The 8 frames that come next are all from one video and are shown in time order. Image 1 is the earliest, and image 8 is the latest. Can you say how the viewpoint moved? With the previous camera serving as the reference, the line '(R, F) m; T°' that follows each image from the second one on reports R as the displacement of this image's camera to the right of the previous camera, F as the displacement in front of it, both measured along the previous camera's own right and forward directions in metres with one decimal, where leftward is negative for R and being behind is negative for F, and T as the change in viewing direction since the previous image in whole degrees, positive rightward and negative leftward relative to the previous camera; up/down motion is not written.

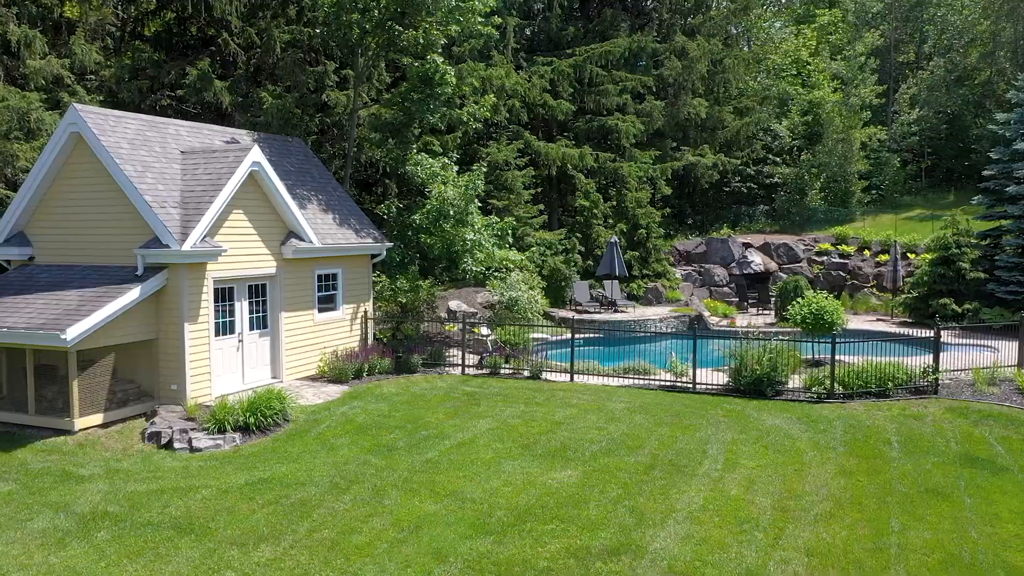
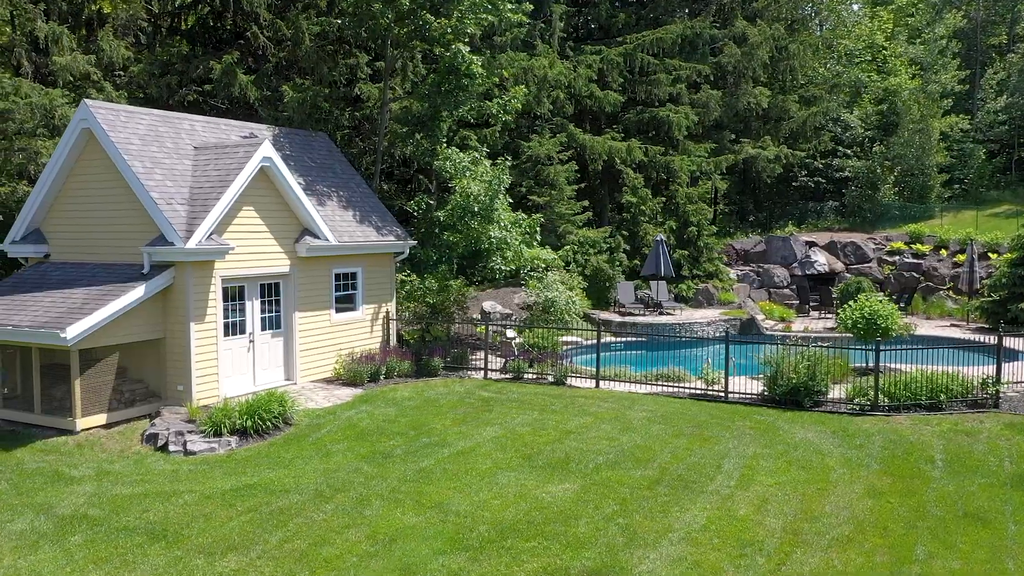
(+1.7, +0.9) m; -7°
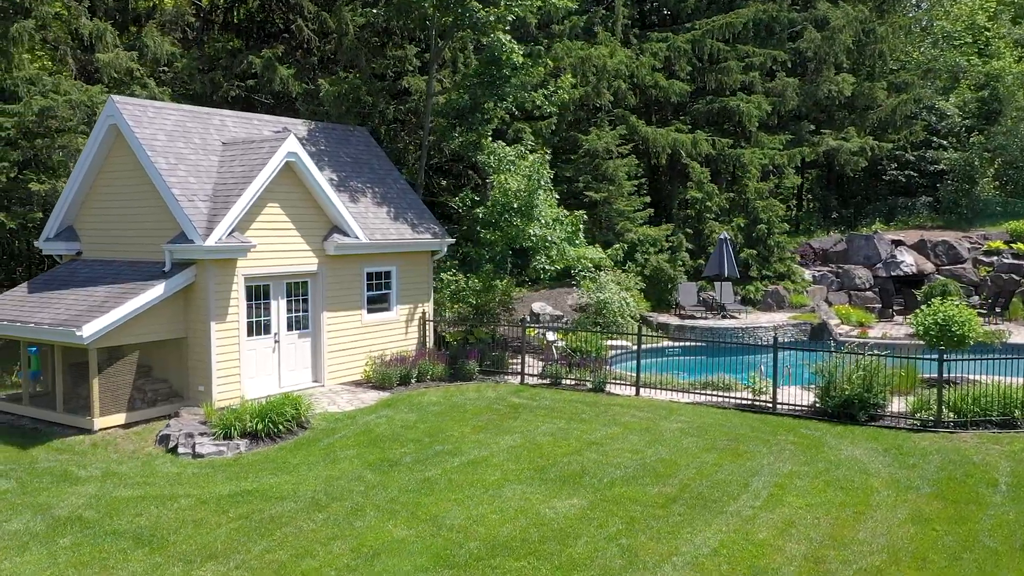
(+1.7, +1.0) m; -7°
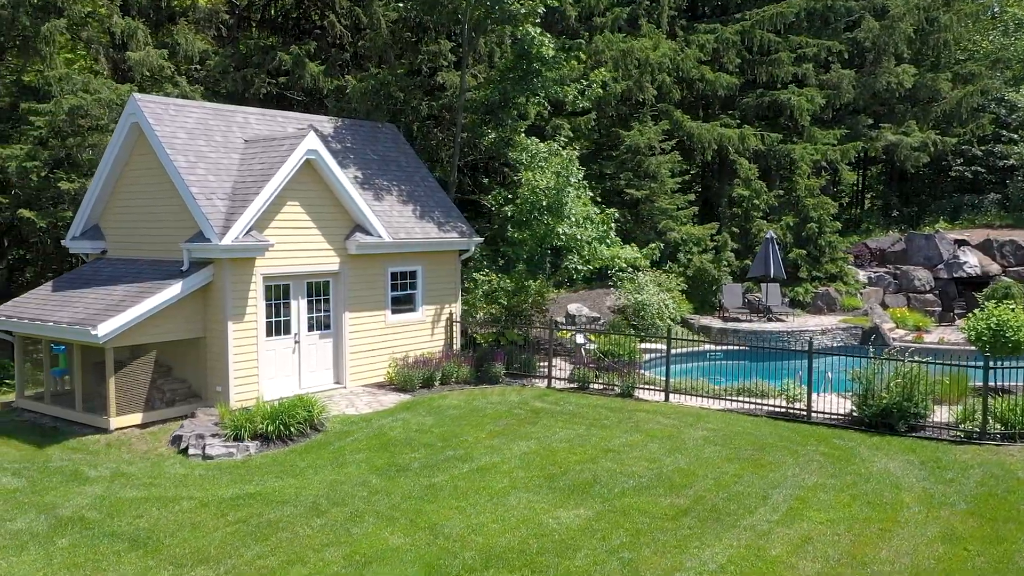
(+1.0, +0.6) m; -5°
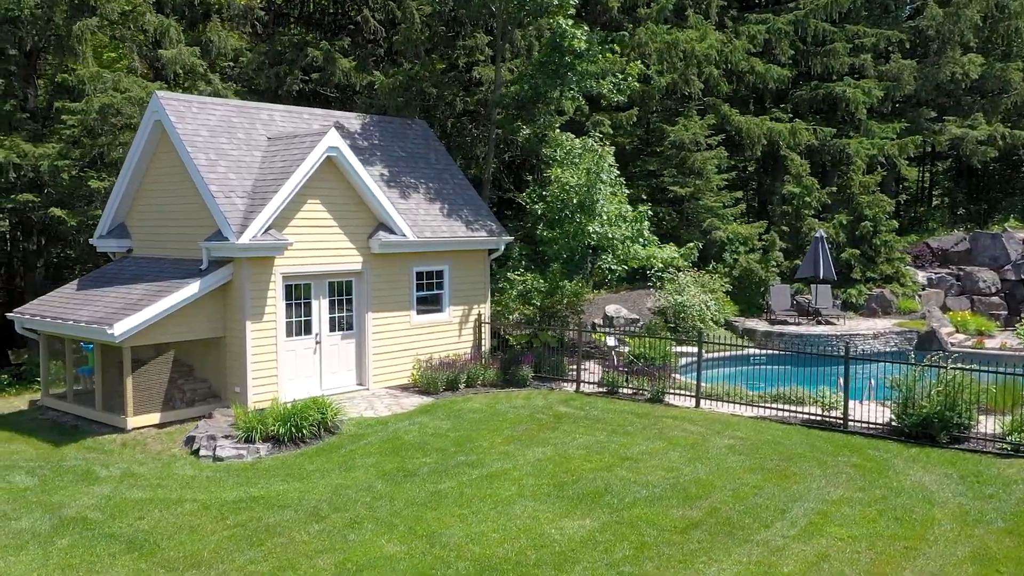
(+1.0, +0.6) m; -5°
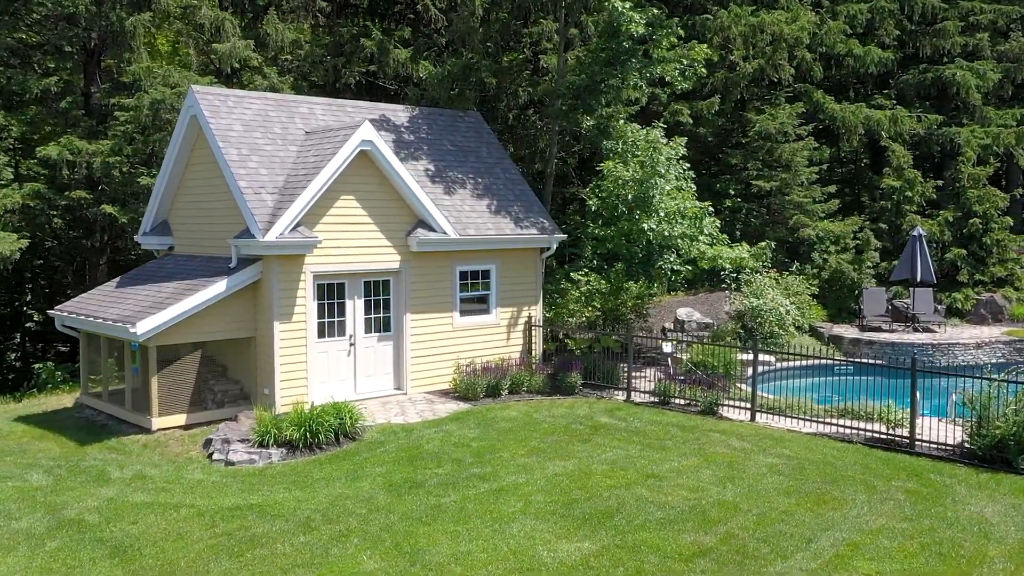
(+1.8, +1.3) m; -9°
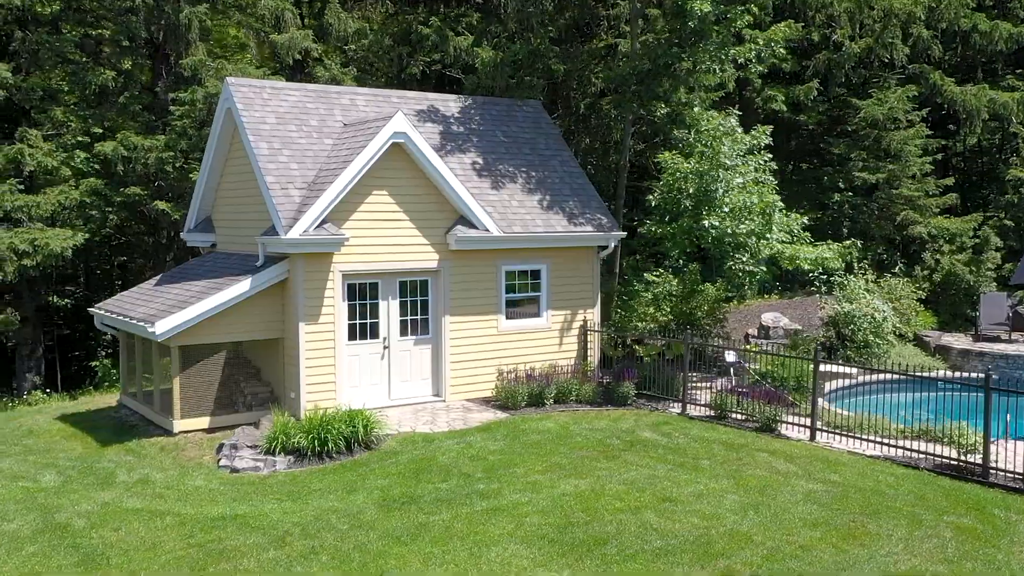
(+1.8, +1.5) m; -10°
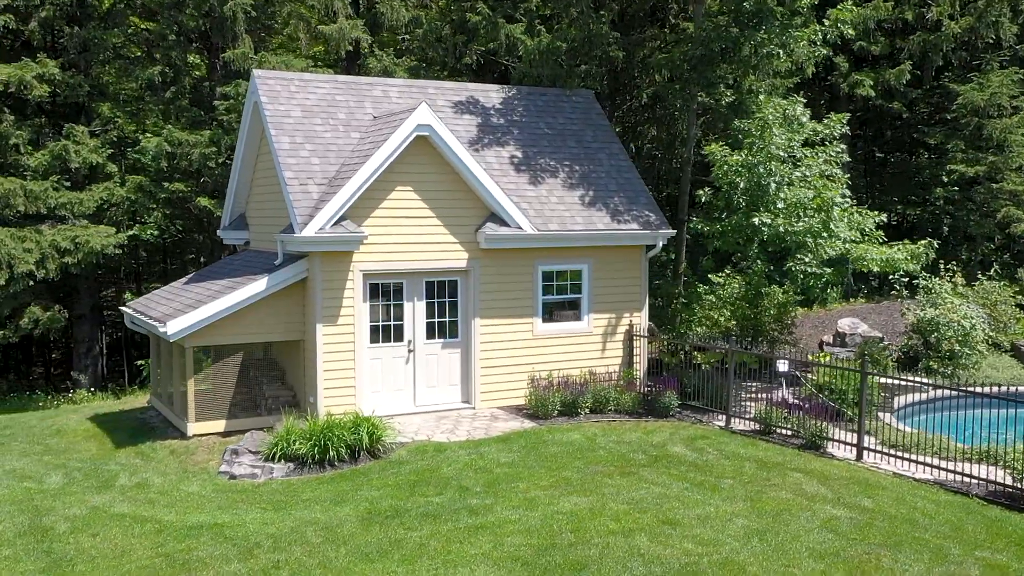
(+1.4, +1.2) m; -8°
